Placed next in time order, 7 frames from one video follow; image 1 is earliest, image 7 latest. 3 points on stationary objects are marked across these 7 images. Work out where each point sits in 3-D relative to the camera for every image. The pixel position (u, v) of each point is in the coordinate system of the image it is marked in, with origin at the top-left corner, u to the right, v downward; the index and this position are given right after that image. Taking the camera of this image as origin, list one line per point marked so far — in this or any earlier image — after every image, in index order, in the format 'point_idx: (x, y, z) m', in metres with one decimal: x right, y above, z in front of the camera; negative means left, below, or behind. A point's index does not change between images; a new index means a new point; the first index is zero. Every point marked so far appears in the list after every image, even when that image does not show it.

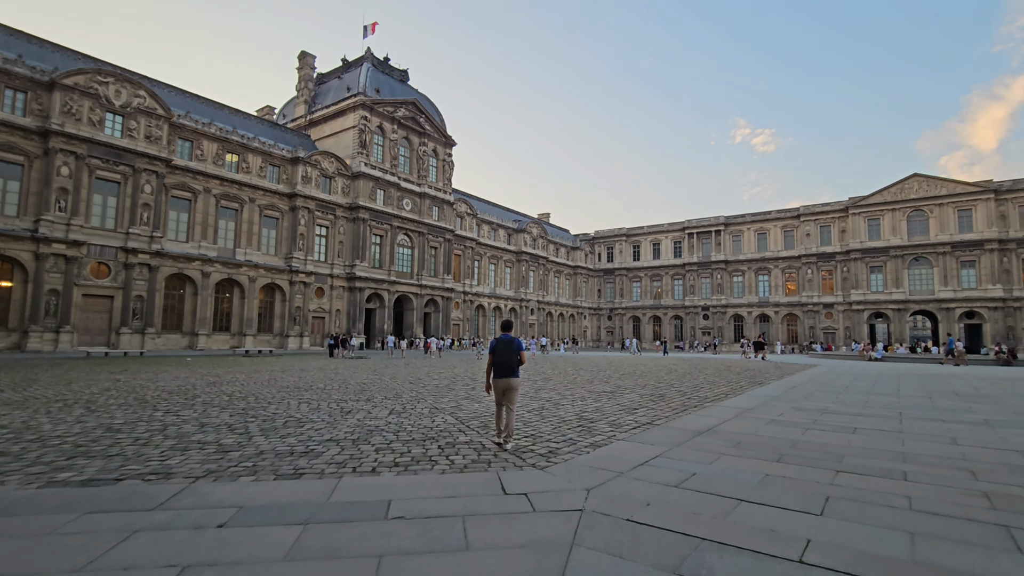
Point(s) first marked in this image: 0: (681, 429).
0: (+2.5, -2.0, +7.4) m
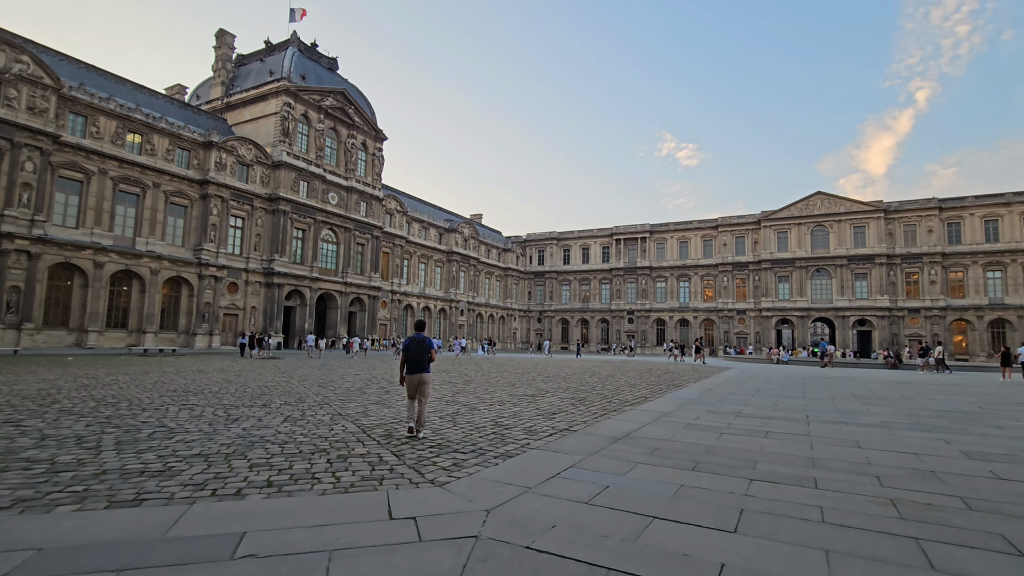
0: (+1.2, -2.0, +7.1) m
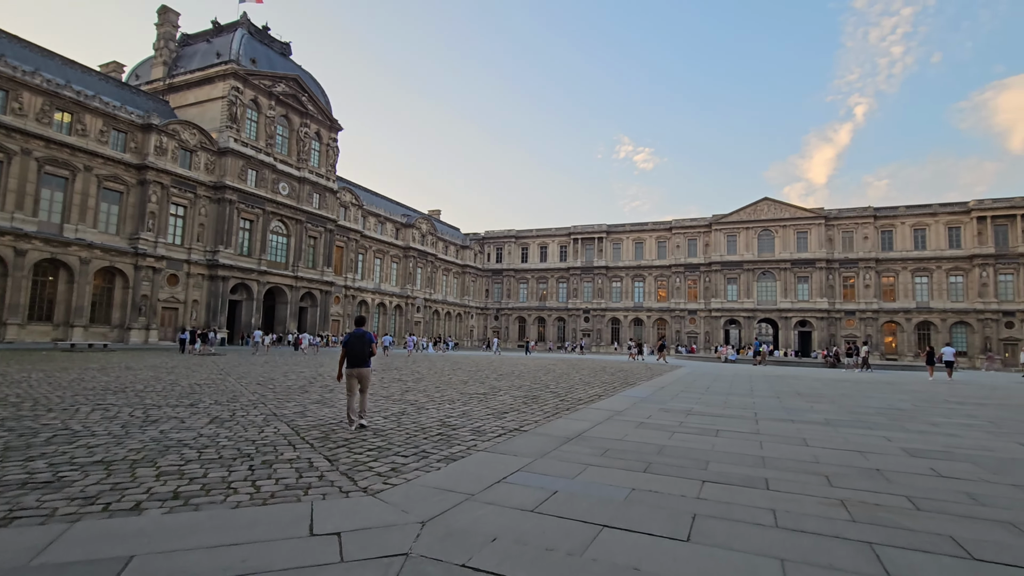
0: (+0.5, -2.0, +6.8) m
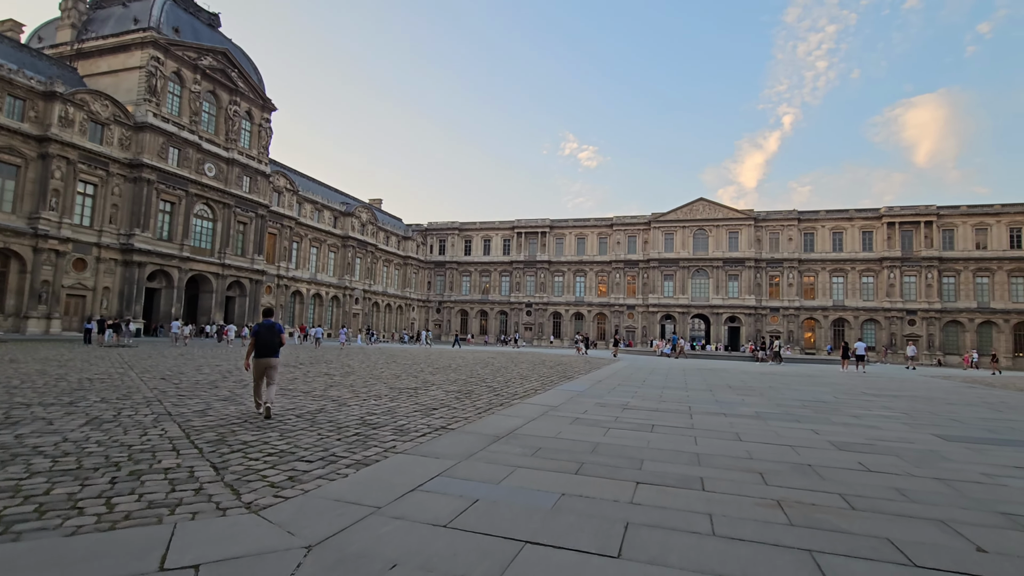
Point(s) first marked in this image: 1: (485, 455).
0: (-0.4, -1.8, +6.3) m
1: (-0.3, -1.7, +5.4) m
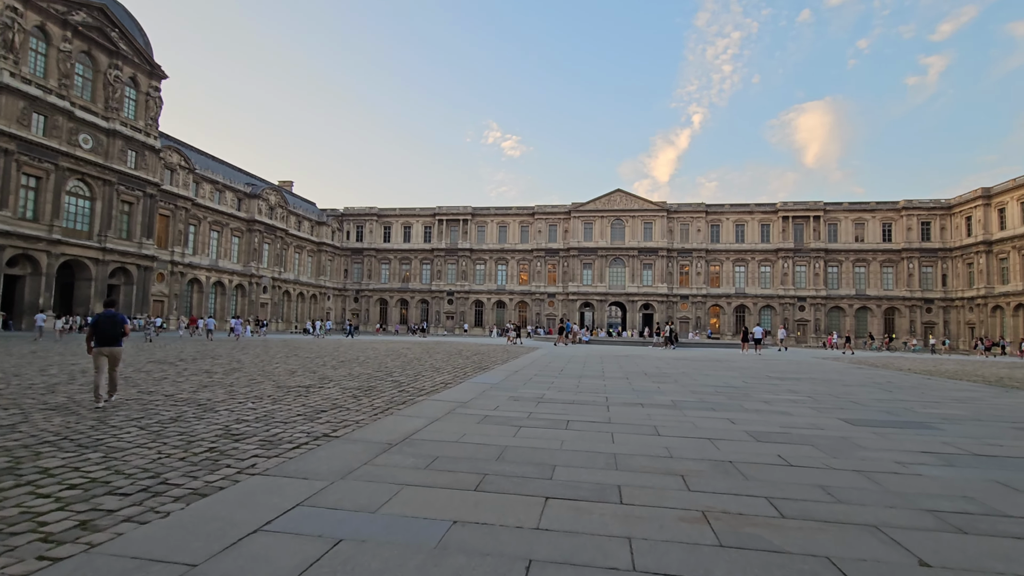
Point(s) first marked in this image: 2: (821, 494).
0: (-1.5, -1.6, +5.4) m
1: (-1.3, -1.6, +4.5) m
2: (+2.5, -1.7, +4.2) m
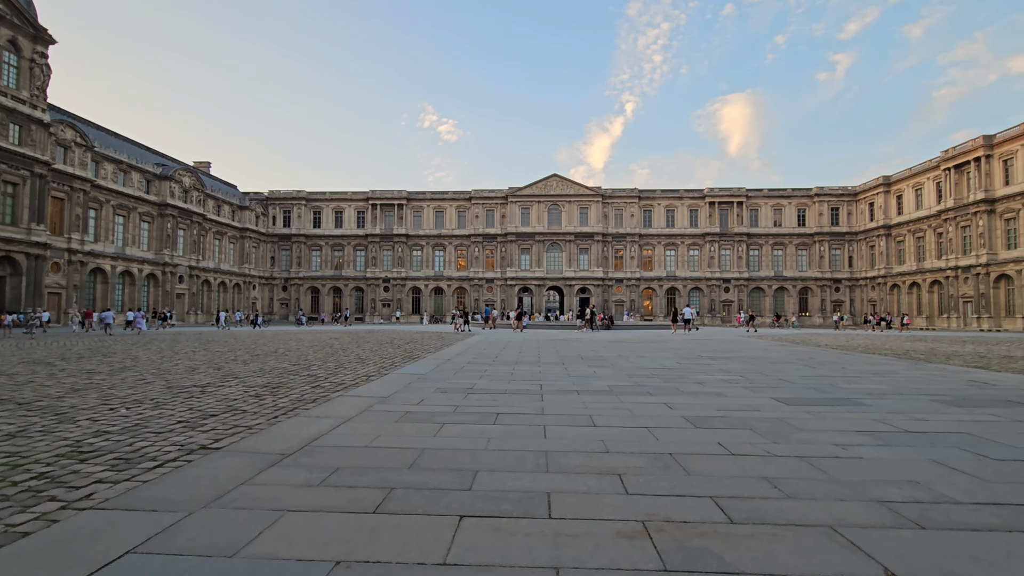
0: (-2.2, -1.5, +4.5) m
1: (-1.9, -1.4, +3.6) m
2: (+1.9, -1.5, +3.8) m
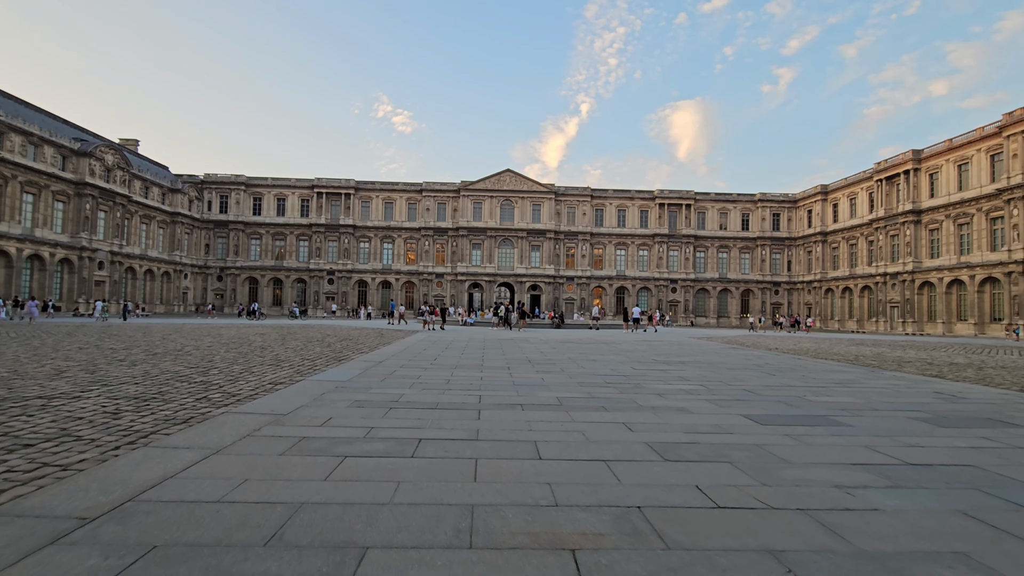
0: (-2.8, -1.4, +3.0) m
1: (-2.3, -1.4, +2.2) m
2: (+1.4, -1.5, +2.7) m
